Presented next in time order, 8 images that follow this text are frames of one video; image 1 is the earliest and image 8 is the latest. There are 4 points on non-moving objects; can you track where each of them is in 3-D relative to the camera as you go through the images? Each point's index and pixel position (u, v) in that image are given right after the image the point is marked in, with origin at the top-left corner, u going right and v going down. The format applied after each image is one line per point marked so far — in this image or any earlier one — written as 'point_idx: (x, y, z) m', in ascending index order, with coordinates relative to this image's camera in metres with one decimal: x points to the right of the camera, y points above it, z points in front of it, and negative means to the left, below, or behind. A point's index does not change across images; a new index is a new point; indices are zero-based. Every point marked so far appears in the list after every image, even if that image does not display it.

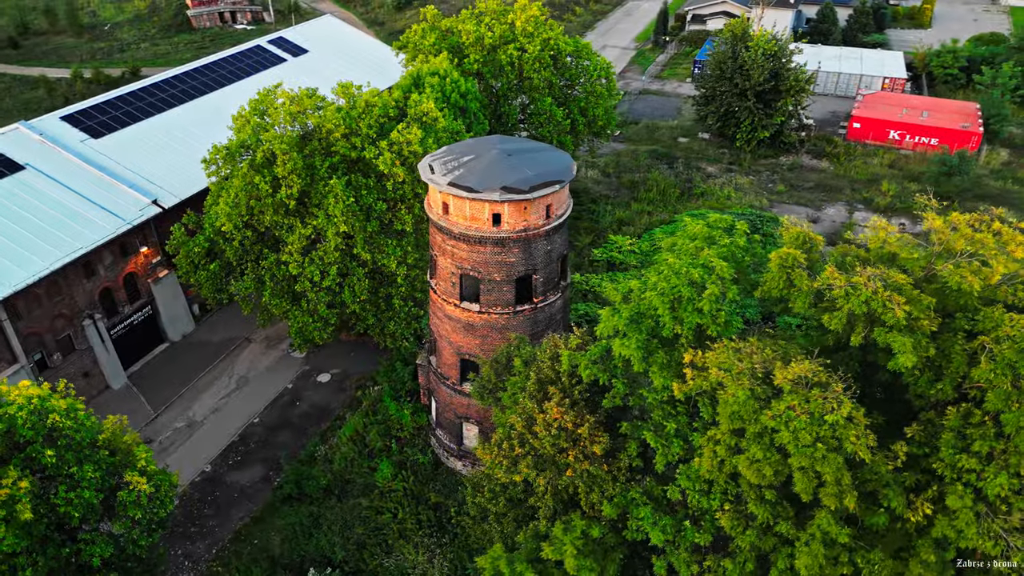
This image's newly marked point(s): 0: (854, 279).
0: (+6.7, +0.2, +12.2) m
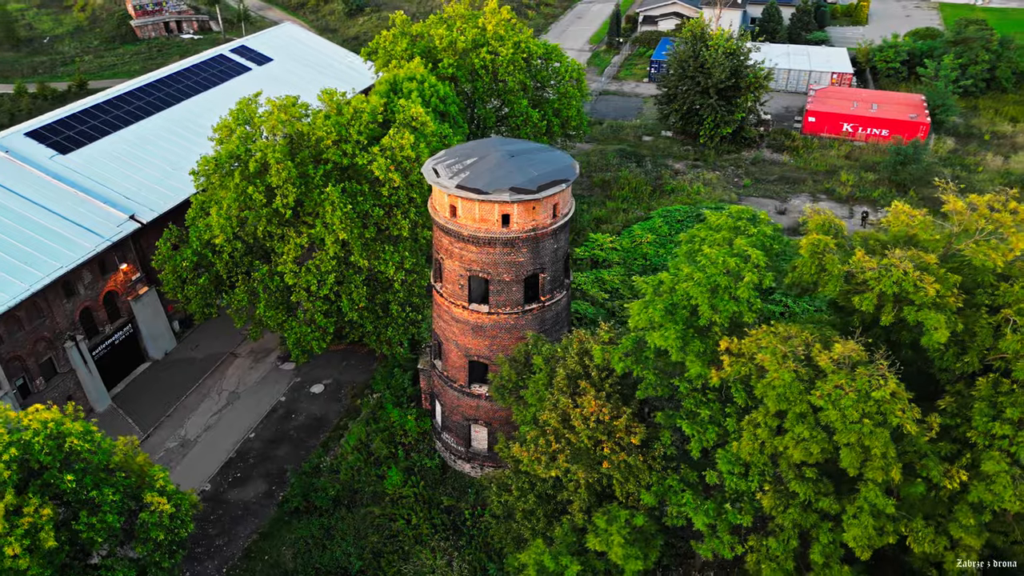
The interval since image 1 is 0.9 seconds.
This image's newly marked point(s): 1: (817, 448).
0: (+7.4, +0.6, +12.8) m
1: (+5.2, -2.8, +11.5) m
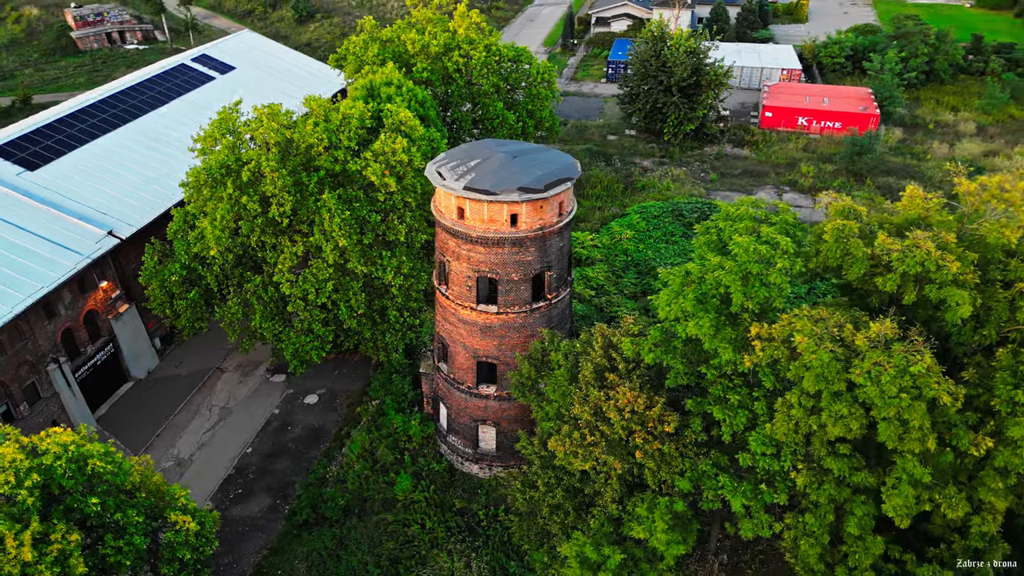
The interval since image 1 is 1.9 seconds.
0: (+8.1, +1.0, +13.4) m
1: (+6.2, -2.4, +12.0) m
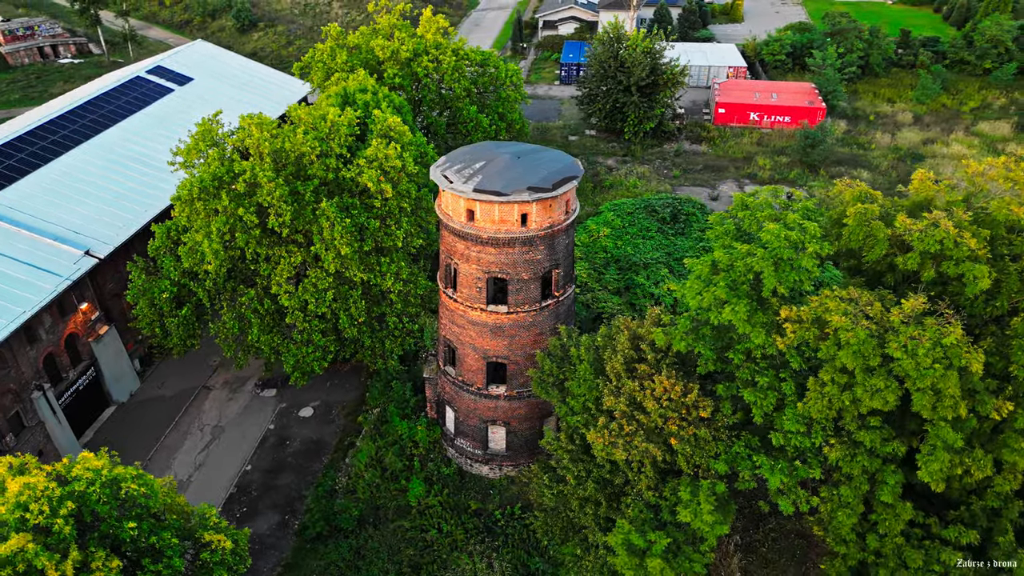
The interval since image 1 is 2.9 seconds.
0: (+8.8, +1.5, +14.2) m
1: (+7.2, -2.0, +12.7) m
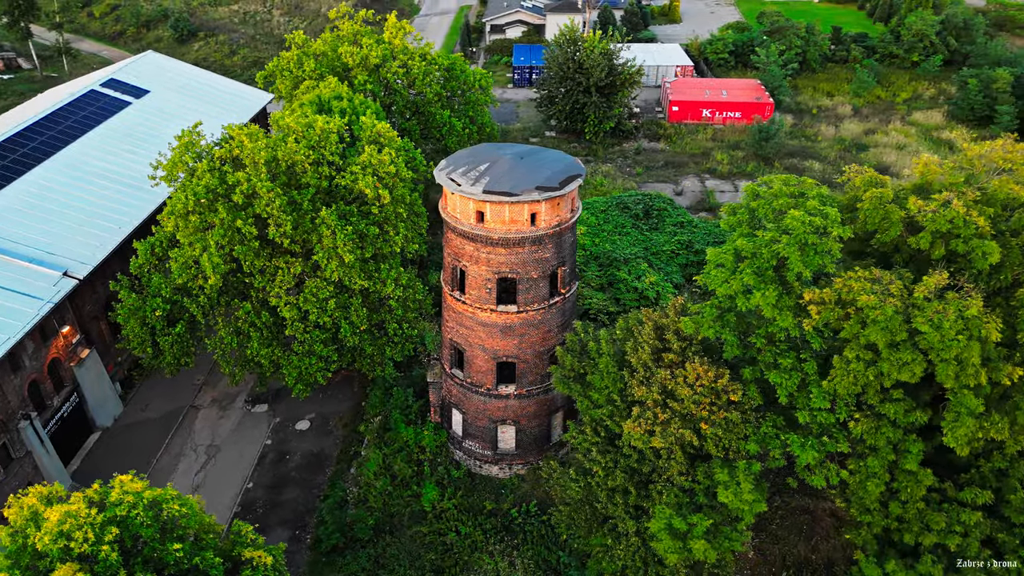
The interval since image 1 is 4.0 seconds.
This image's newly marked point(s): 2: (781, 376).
0: (+9.5, +2.0, +15.1) m
1: (+8.1, -1.6, +13.4) m
2: (+6.2, -2.0, +15.4) m
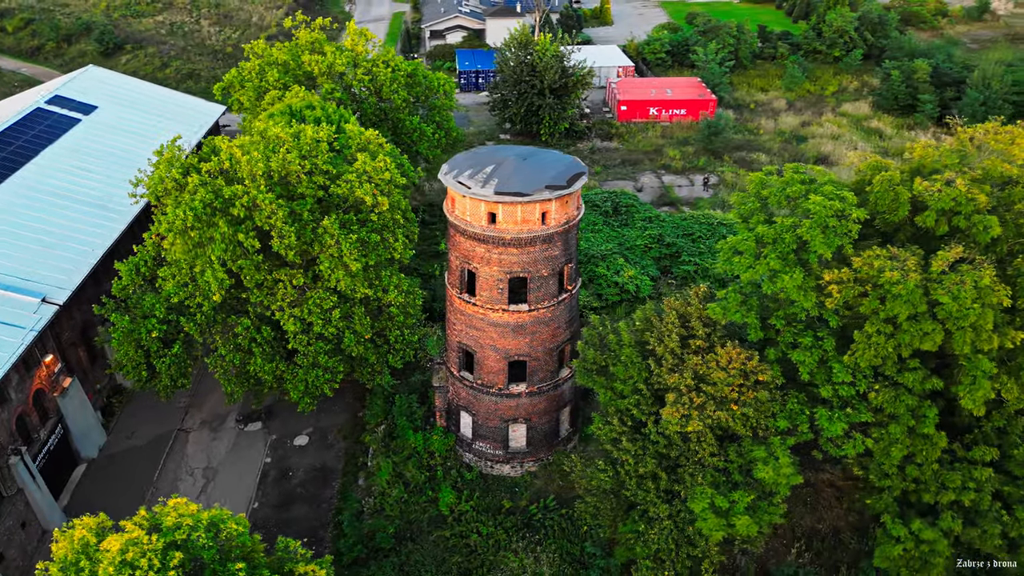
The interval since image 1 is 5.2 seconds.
0: (+10.2, +2.6, +16.3) m
1: (+9.2, -1.1, +14.5) m
2: (+7.1, -1.6, +16.2) m
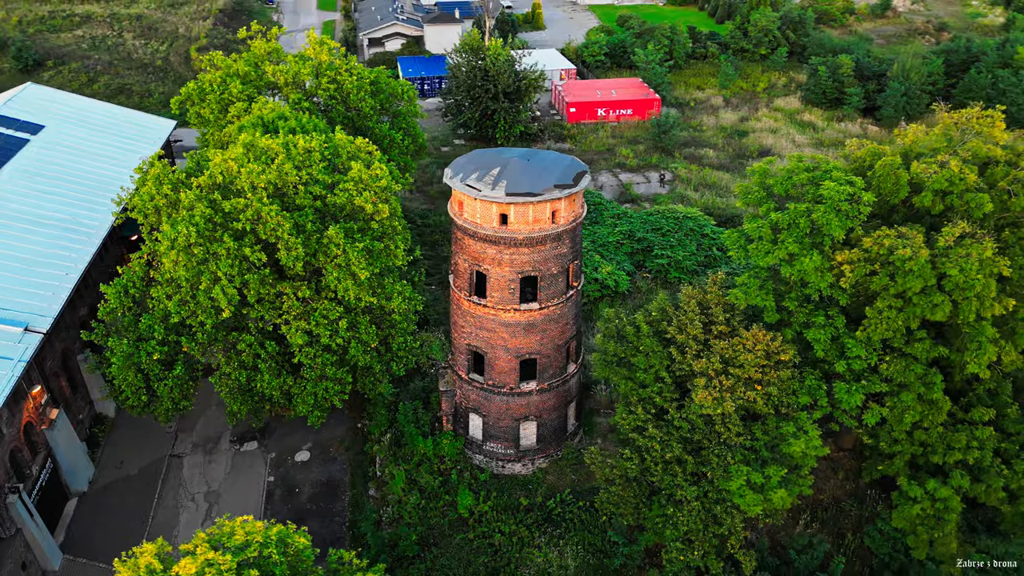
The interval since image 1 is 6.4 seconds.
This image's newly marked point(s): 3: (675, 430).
0: (+10.7, +3.2, +17.5) m
1: (+10.1, -0.5, +15.7) m
2: (+7.9, -1.1, +17.2) m
3: (+4.6, -3.9, +18.7) m
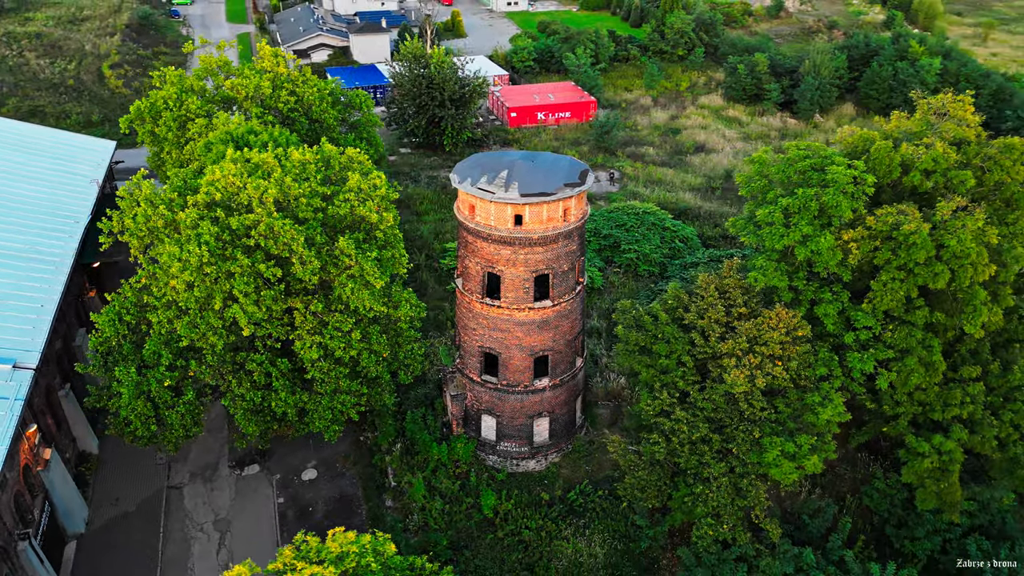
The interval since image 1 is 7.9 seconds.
0: (+11.3, +4.0, +19.2) m
1: (+11.1, +0.3, +17.3) m
2: (+8.8, -0.5, +18.5) m
3: (+5.6, -3.6, +19.6) m
